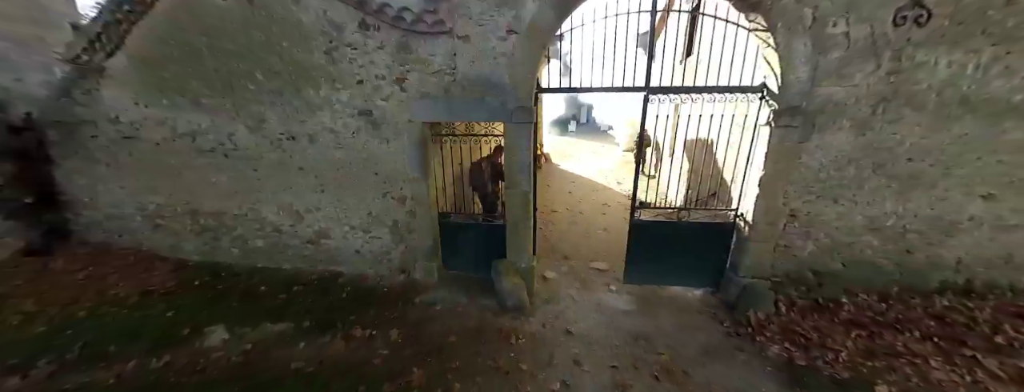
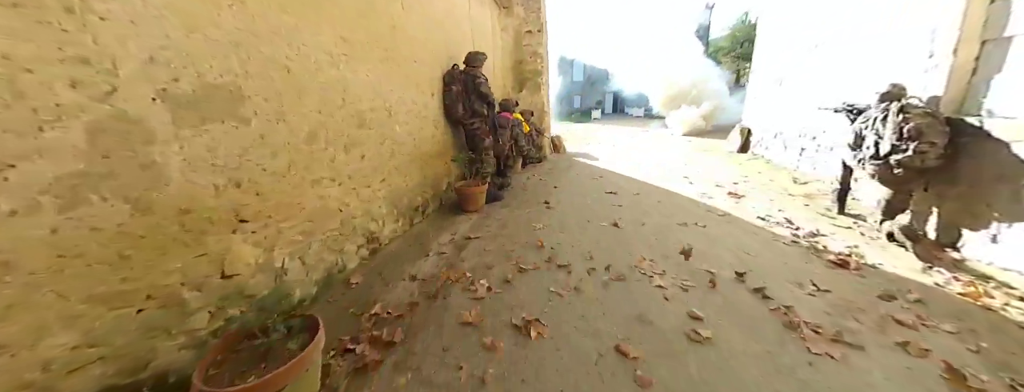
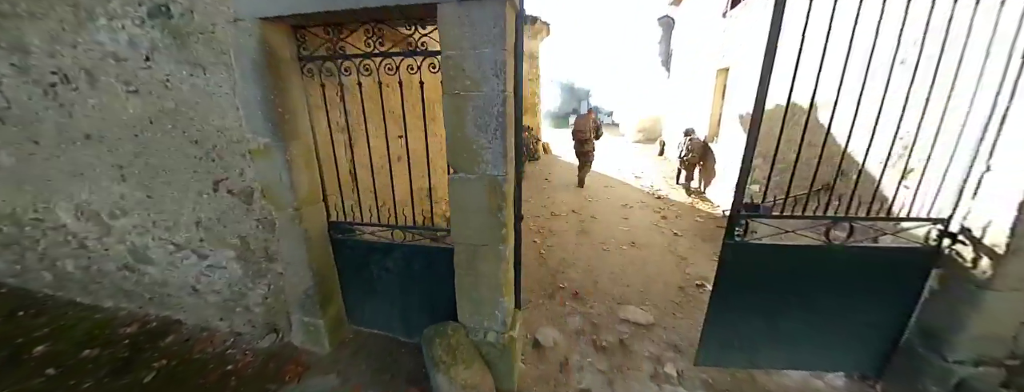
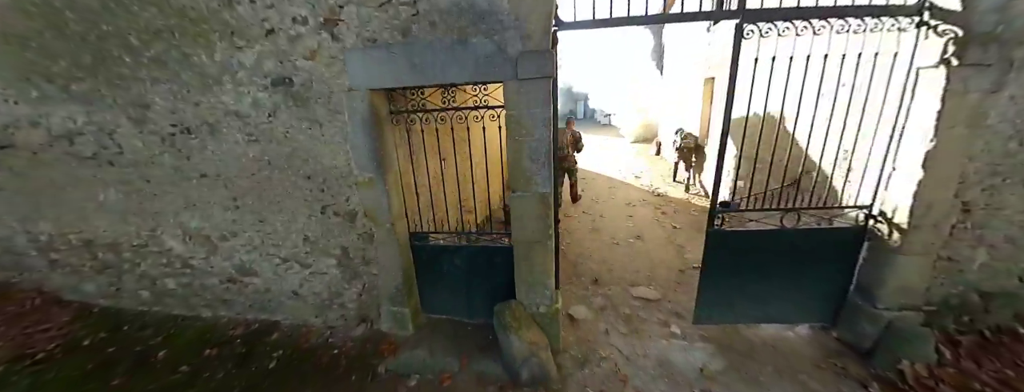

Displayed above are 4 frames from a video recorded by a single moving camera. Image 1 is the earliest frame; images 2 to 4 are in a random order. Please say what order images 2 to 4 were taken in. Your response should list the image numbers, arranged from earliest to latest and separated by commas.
4, 3, 2
